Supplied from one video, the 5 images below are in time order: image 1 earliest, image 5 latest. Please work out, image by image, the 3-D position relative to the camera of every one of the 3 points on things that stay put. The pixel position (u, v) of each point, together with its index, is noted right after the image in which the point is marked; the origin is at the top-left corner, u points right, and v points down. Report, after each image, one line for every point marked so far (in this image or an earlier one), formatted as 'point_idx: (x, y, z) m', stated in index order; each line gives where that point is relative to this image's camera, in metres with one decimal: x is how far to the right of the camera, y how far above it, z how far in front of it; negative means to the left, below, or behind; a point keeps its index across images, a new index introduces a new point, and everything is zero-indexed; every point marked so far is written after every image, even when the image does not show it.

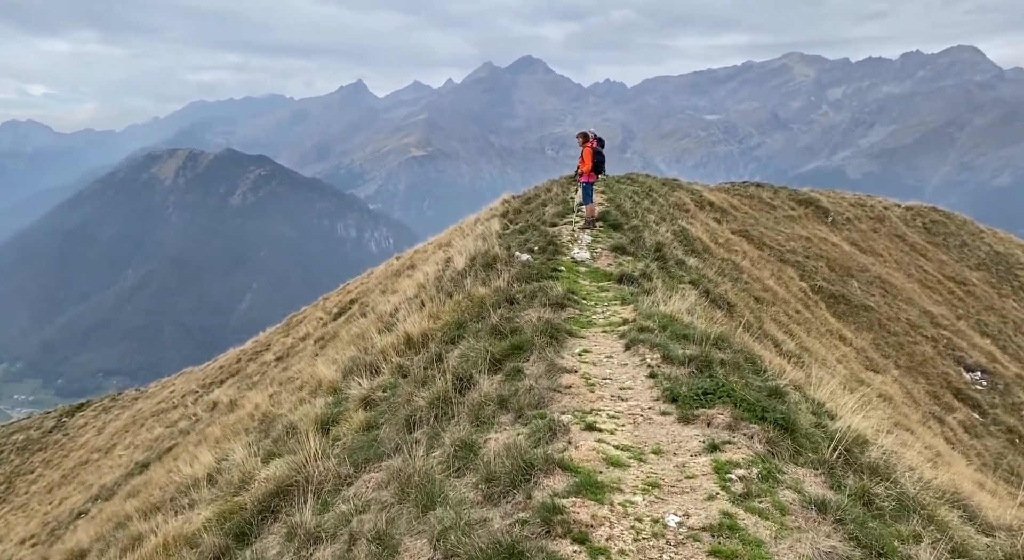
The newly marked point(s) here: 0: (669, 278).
0: (+3.5, 0.0, +19.4) m
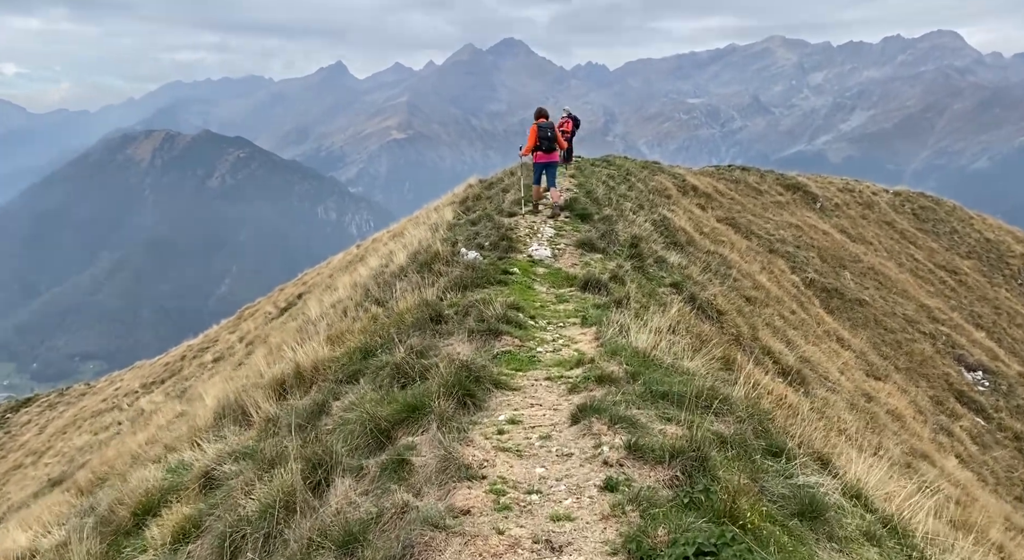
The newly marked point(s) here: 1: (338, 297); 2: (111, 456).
0: (+2.5, 0.0, +16.1) m
1: (-3.8, -0.3, +19.3) m
2: (-8.5, -3.7, +18.7) m
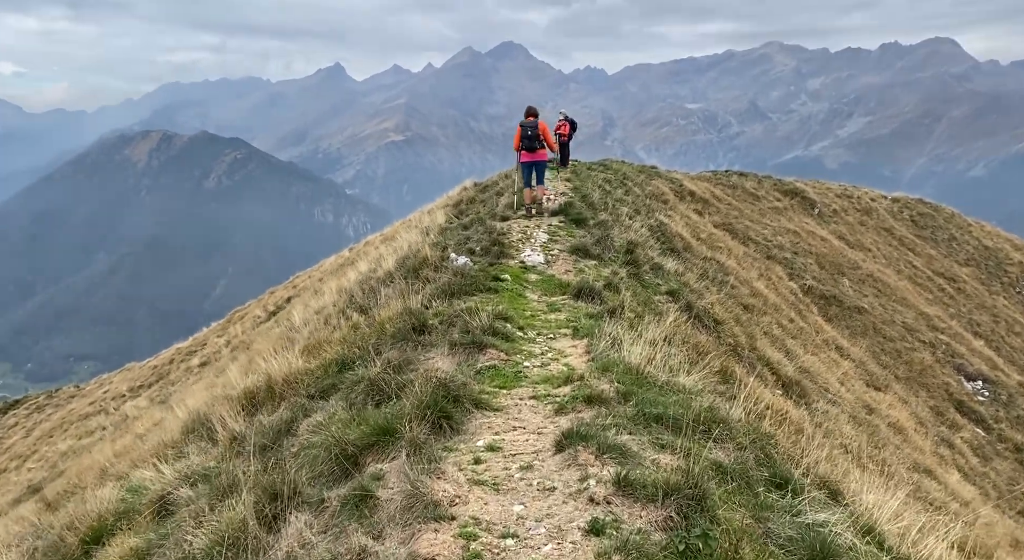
0: (+2.3, -0.2, +15.5) m
1: (-4.0, -0.4, +18.7) m
2: (-8.7, -3.8, +18.0) m
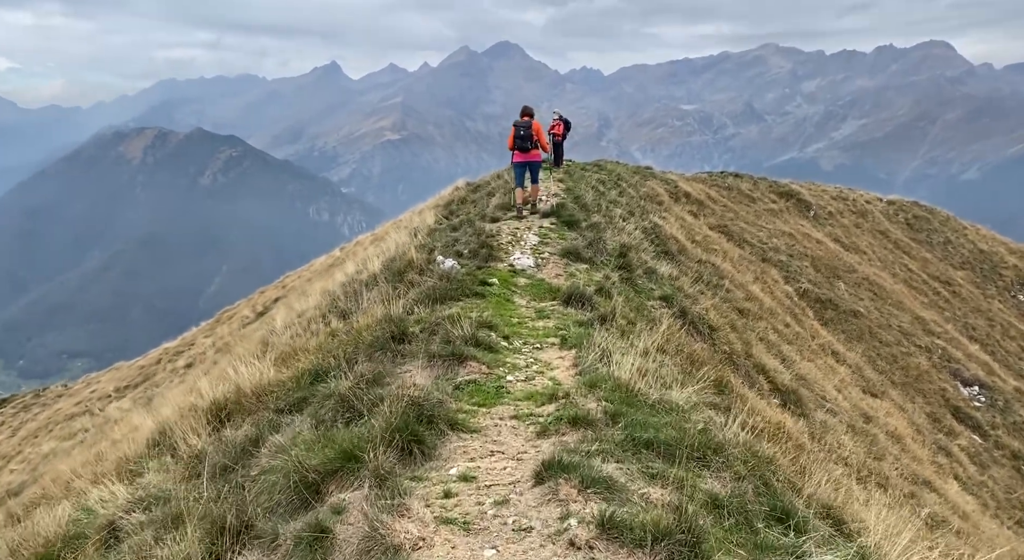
0: (+2.1, -0.3, +15.0) m
1: (-4.3, -0.5, +18.2) m
2: (-9.0, -3.8, +17.4) m
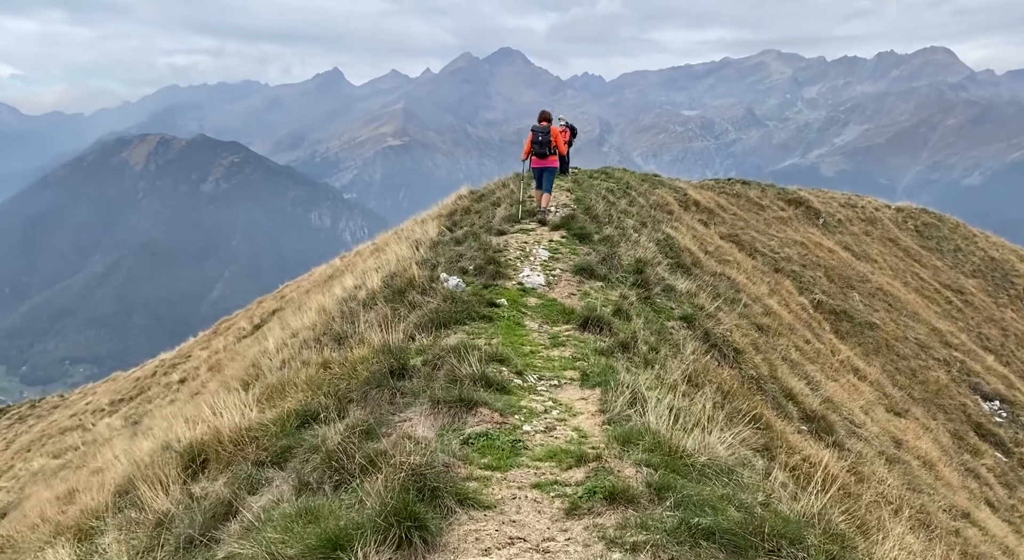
0: (+2.2, -0.6, +13.8) m
1: (-4.1, -0.8, +17.0) m
2: (-8.8, -4.1, +16.3) m
